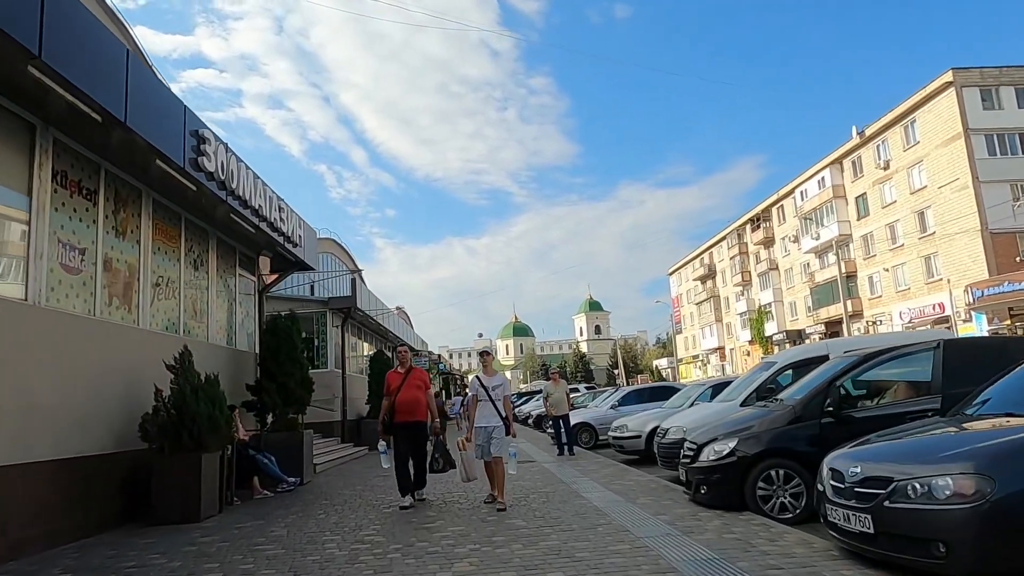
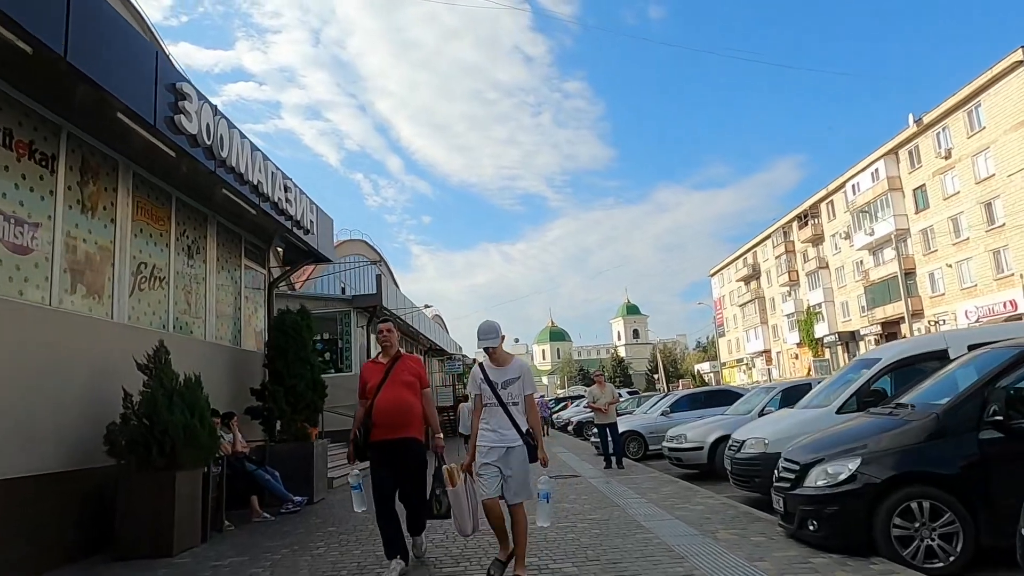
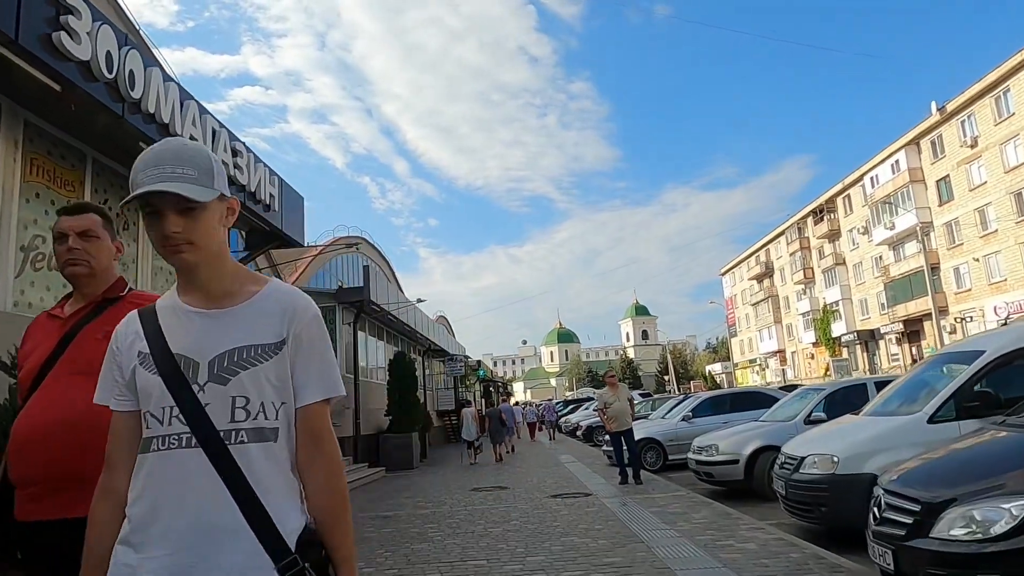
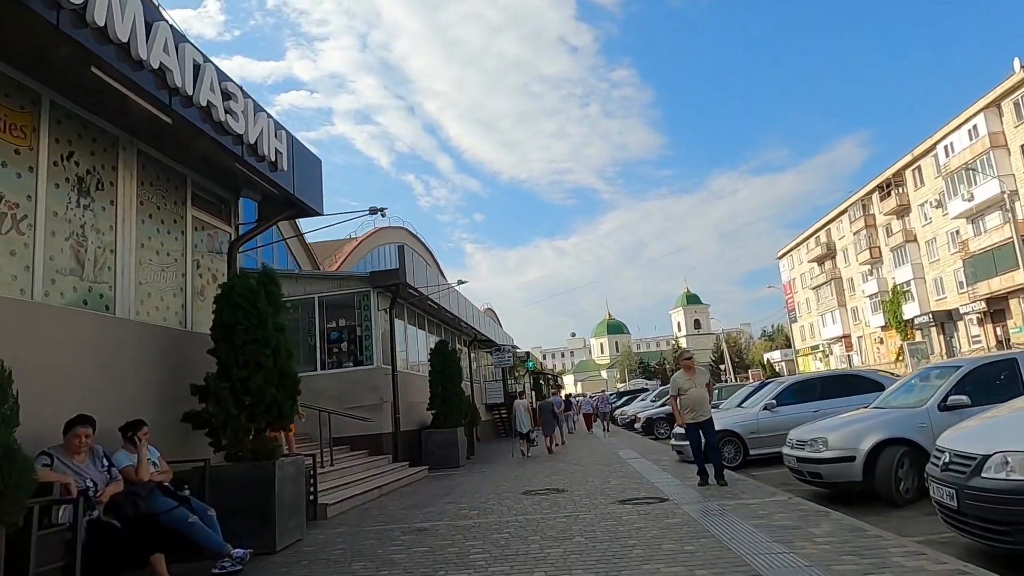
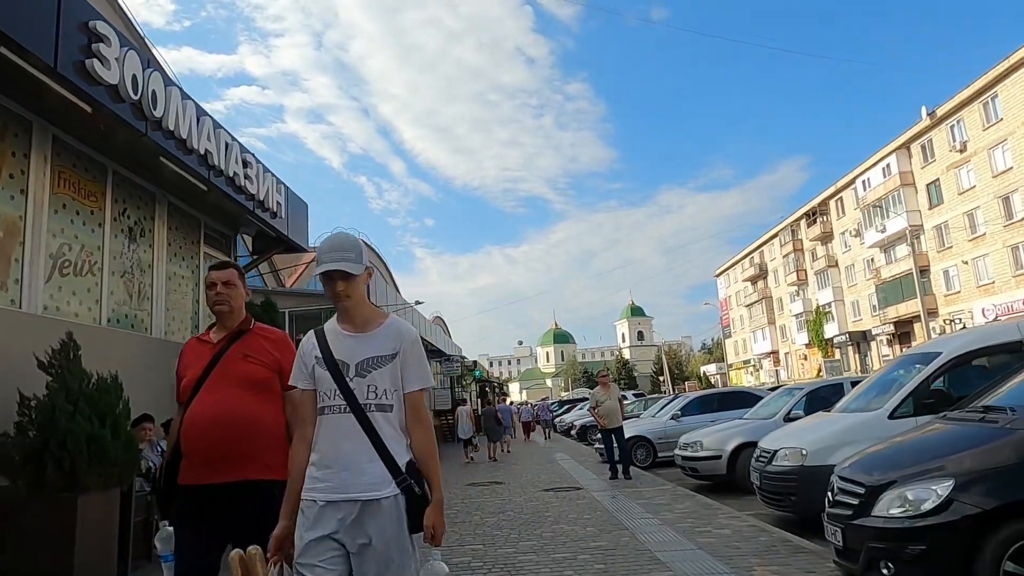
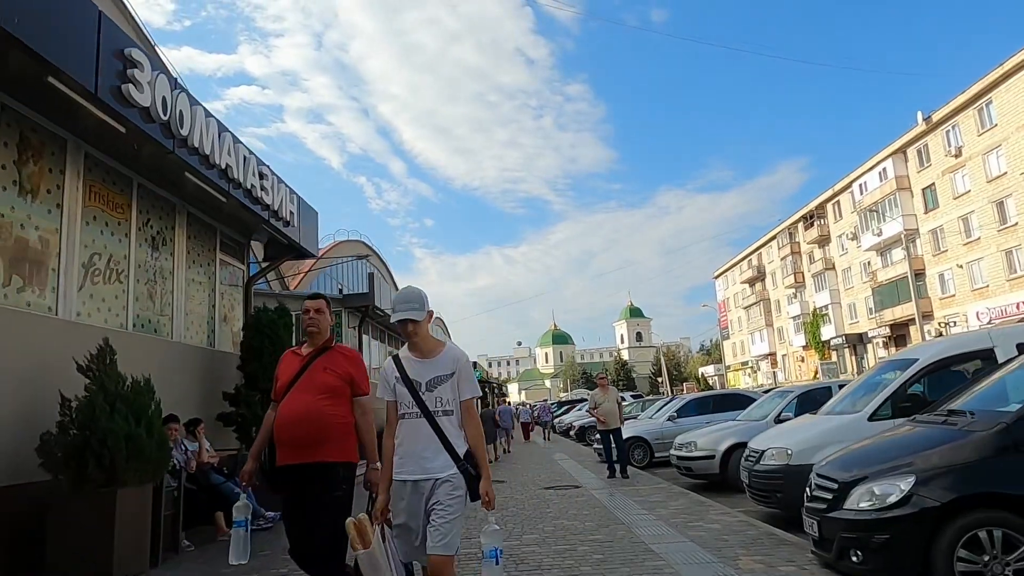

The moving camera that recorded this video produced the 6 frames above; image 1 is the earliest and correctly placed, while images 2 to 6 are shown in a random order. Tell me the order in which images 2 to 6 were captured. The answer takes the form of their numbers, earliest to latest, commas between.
2, 6, 5, 3, 4
